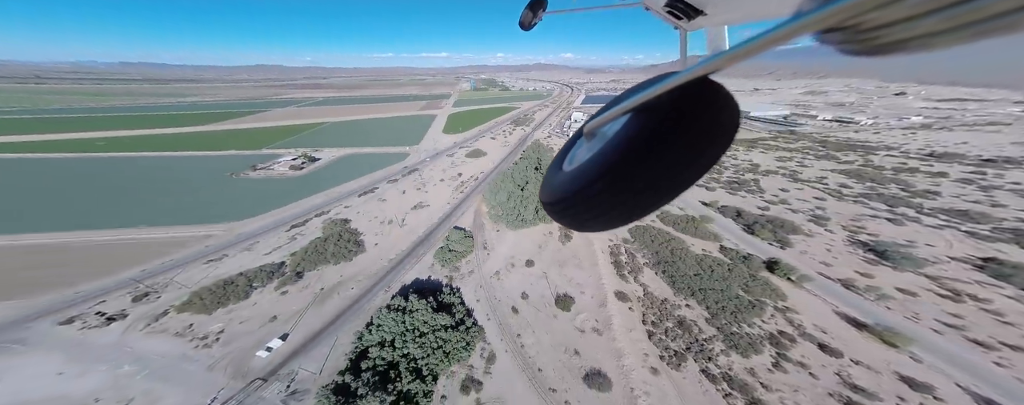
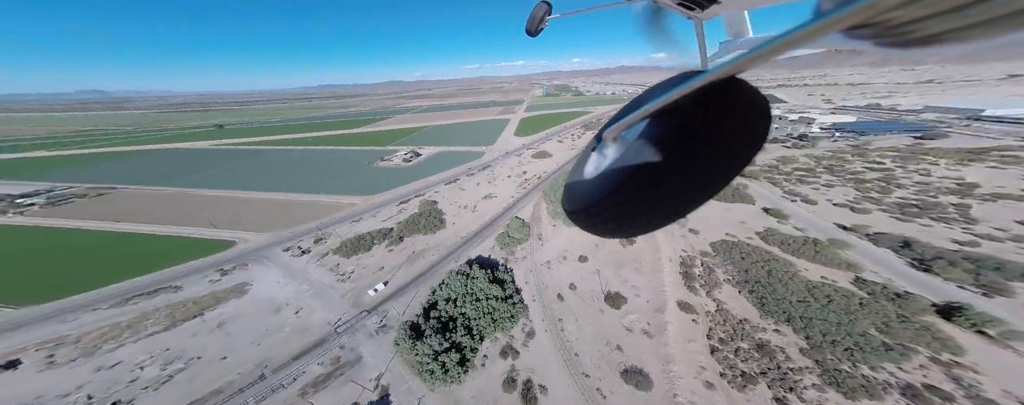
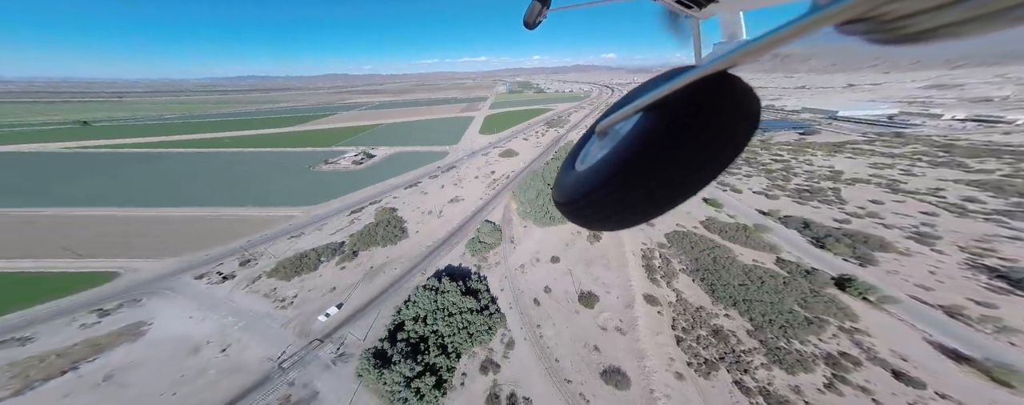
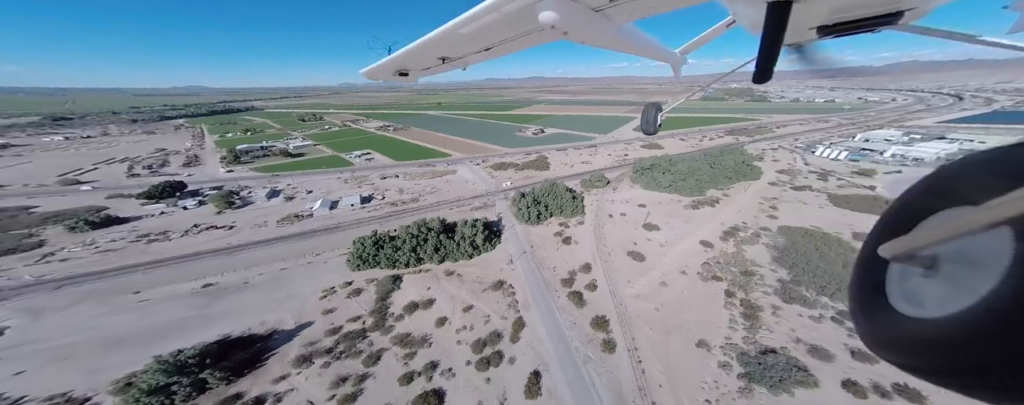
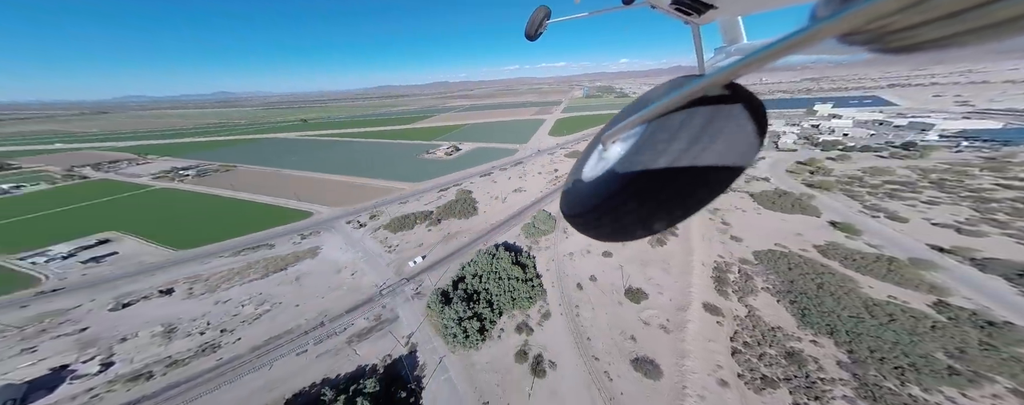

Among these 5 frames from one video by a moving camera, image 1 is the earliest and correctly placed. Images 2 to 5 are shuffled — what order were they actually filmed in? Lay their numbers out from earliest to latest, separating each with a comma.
3, 2, 5, 4
